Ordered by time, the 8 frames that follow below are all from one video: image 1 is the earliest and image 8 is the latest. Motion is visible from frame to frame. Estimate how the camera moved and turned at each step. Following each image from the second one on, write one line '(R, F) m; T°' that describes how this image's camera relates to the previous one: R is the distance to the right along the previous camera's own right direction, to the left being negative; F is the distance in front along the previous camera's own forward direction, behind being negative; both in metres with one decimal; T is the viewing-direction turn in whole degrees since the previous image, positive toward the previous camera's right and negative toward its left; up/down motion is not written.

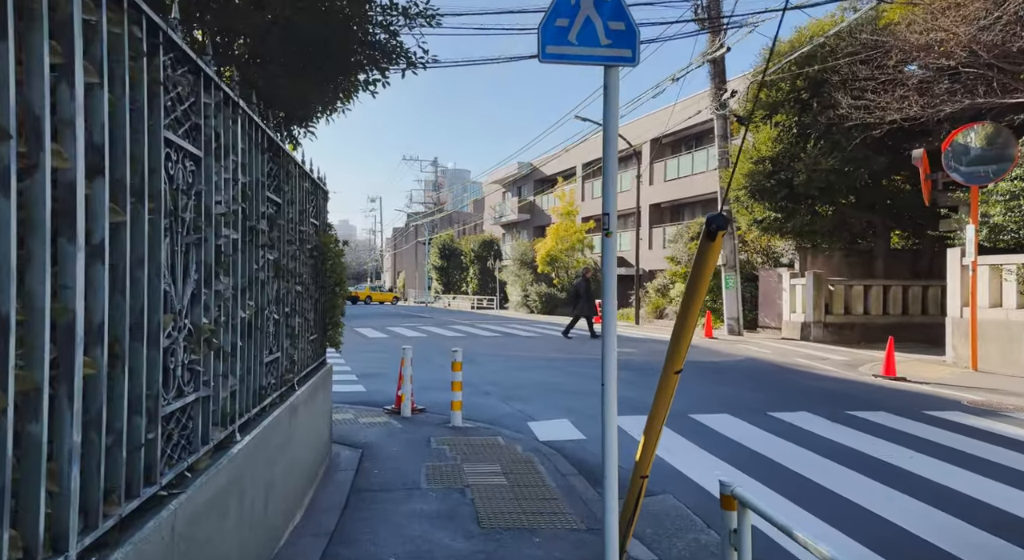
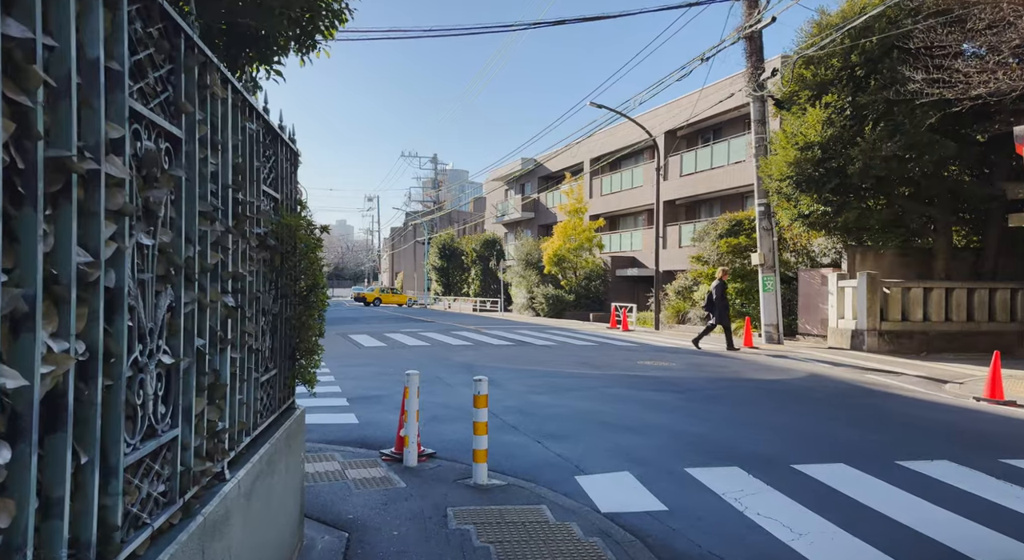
(-0.4, +2.0) m; 0°
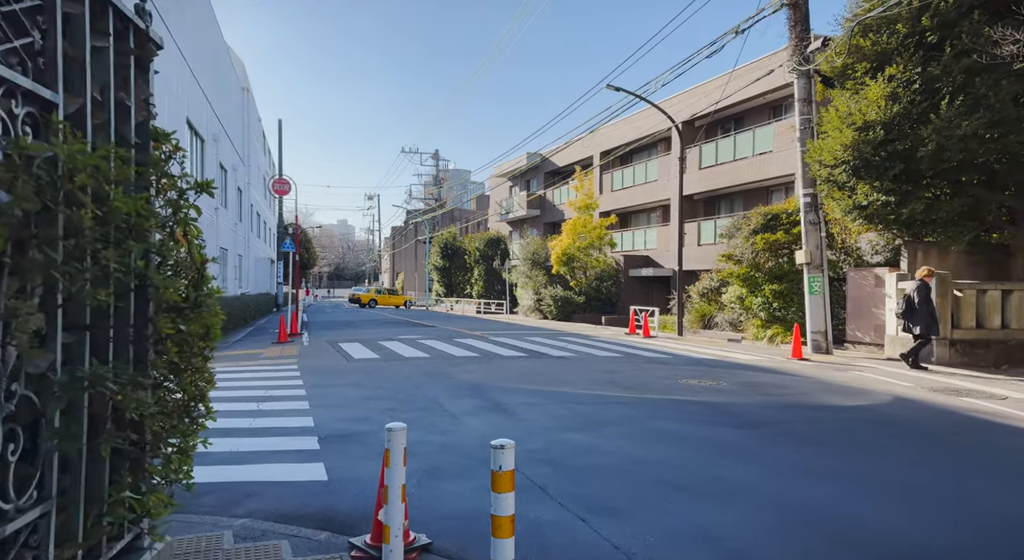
(-0.2, +2.1) m; 0°
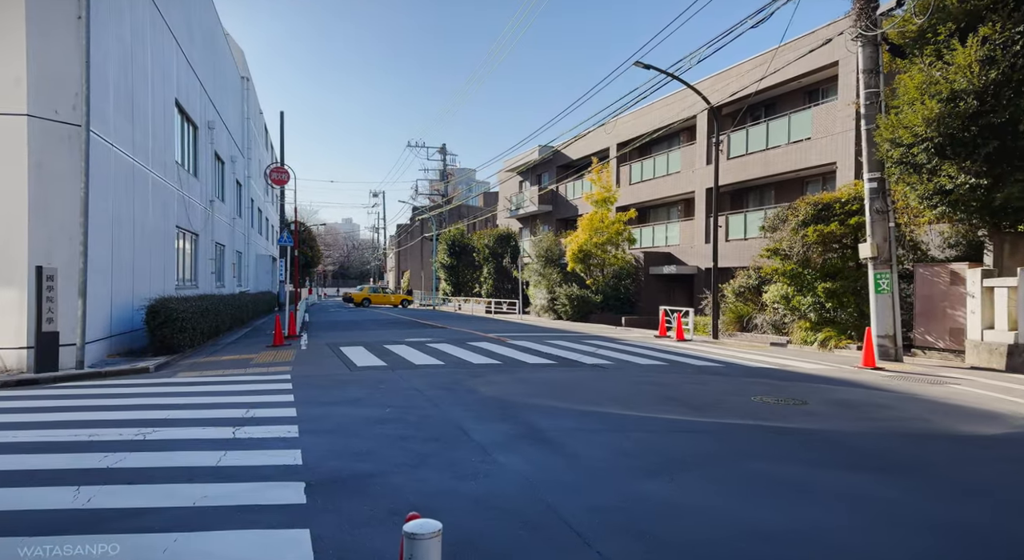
(-0.5, +1.9) m; 0°
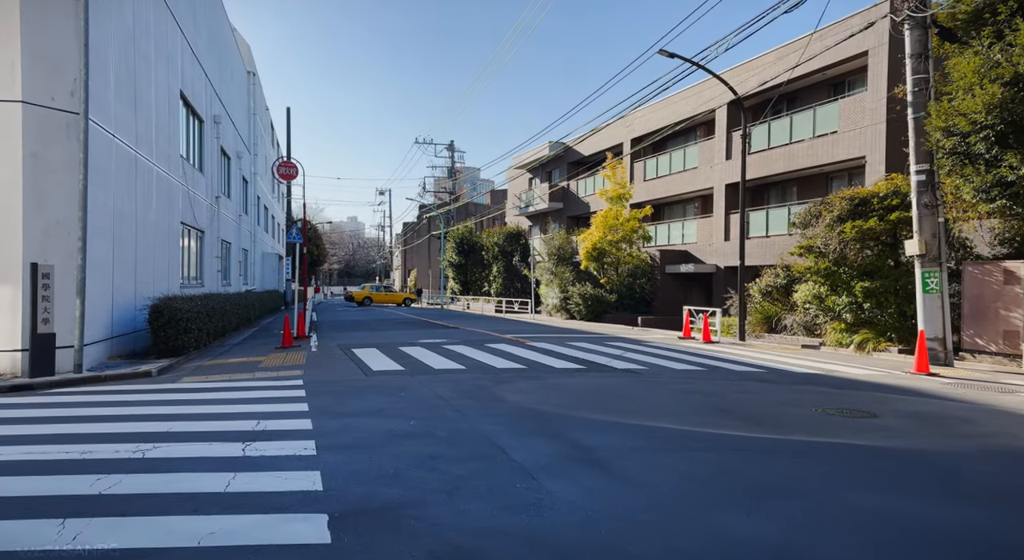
(-0.4, +0.8) m; 0°
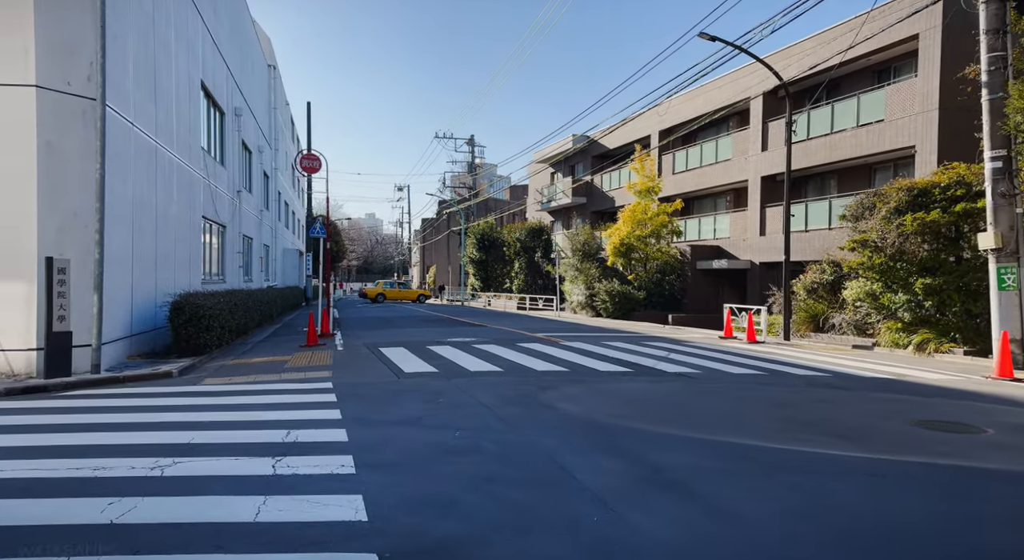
(-0.5, +0.8) m; -2°
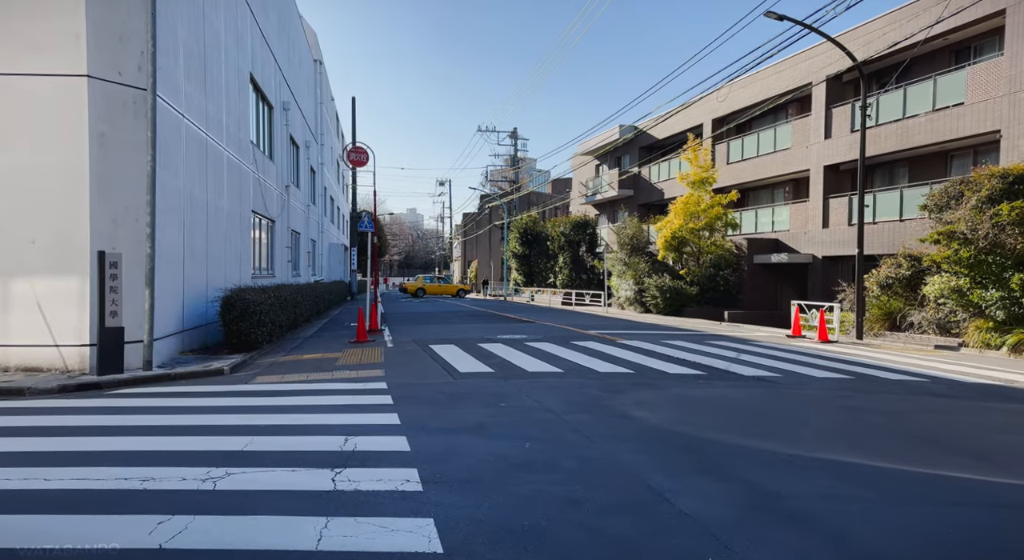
(-0.4, +0.6) m; -4°
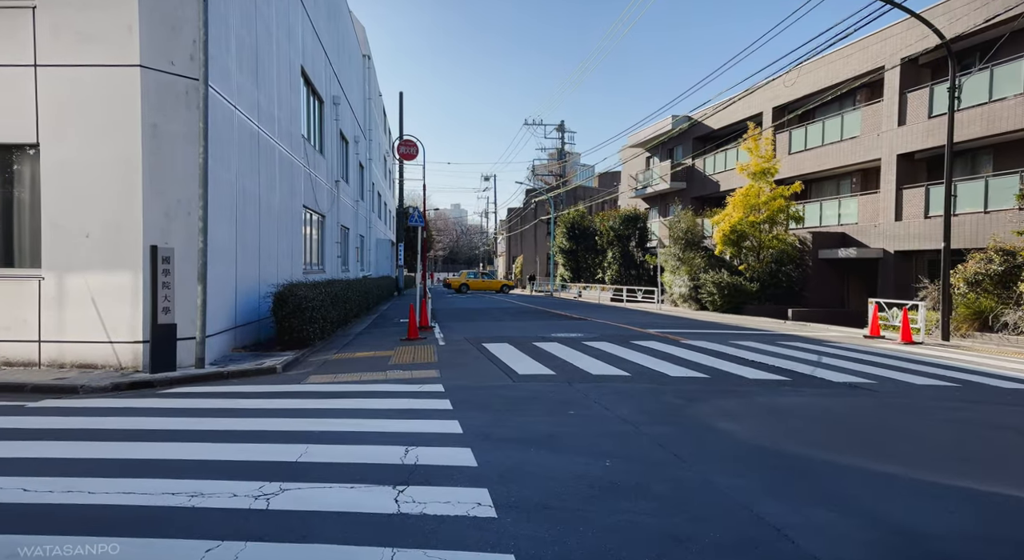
(-0.3, +0.6) m; -4°
